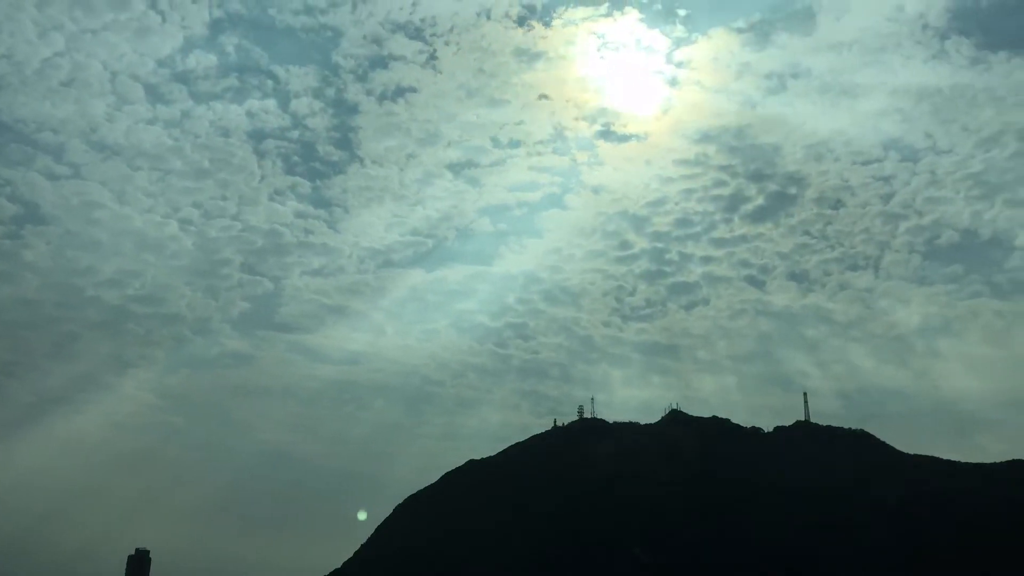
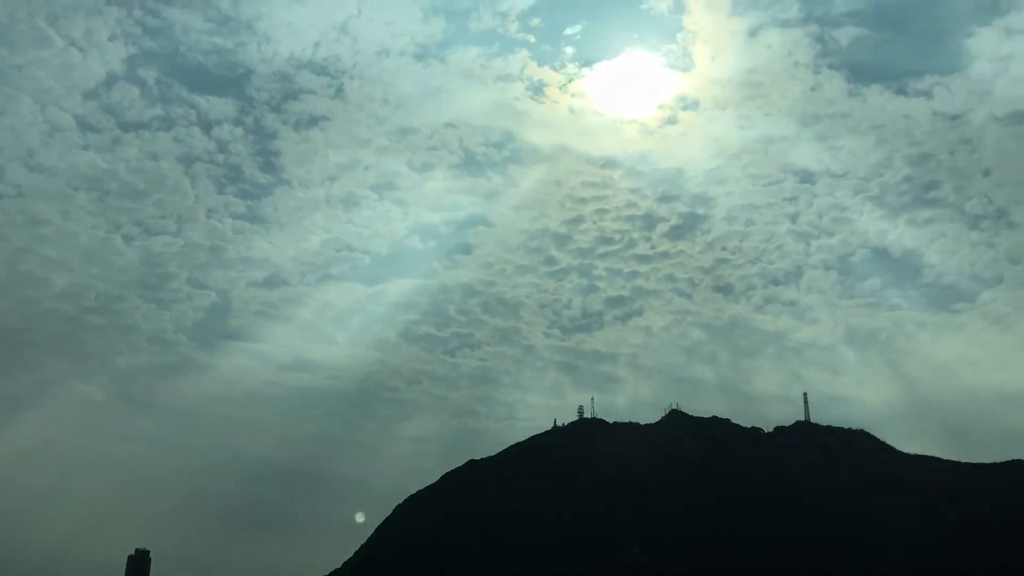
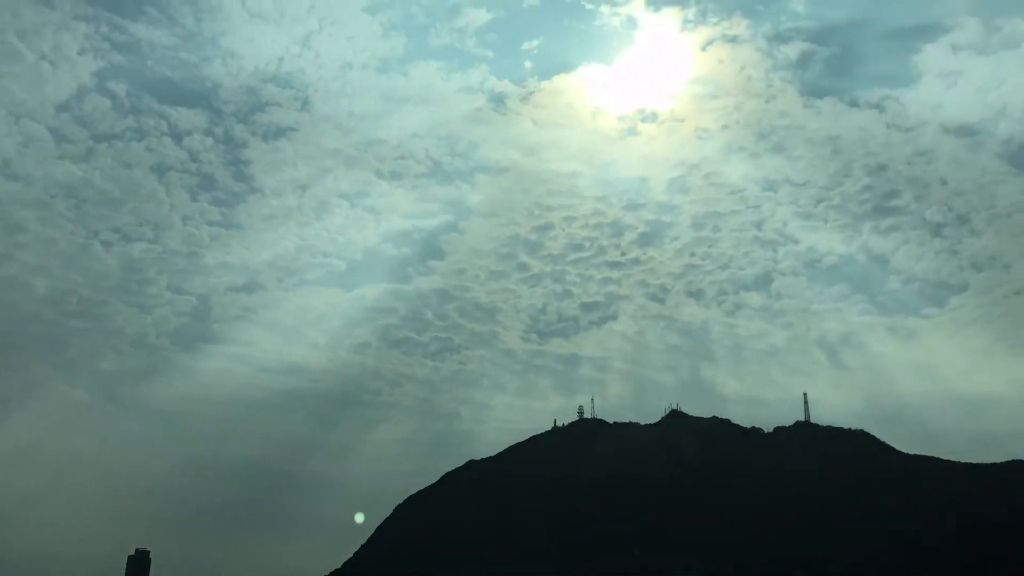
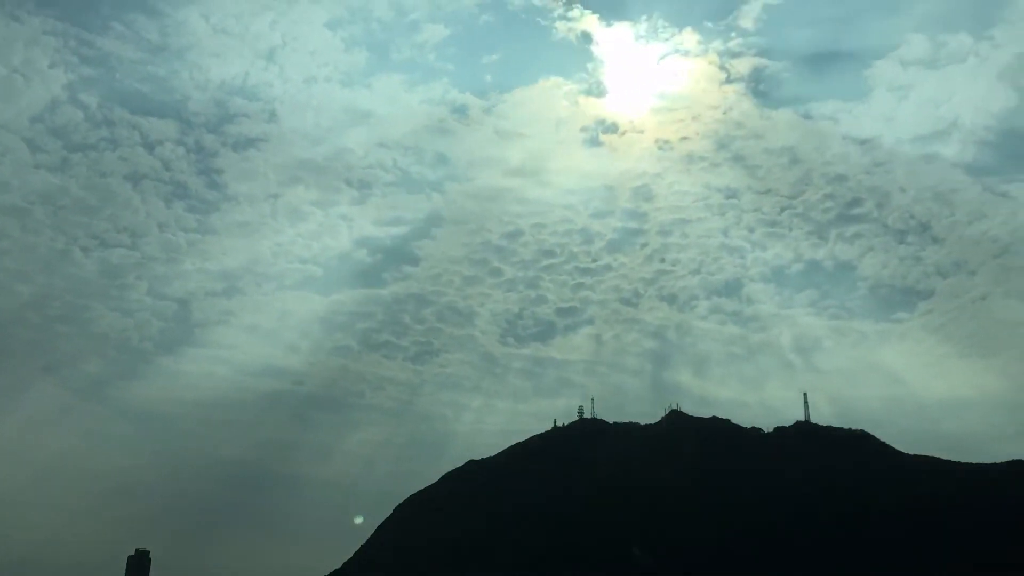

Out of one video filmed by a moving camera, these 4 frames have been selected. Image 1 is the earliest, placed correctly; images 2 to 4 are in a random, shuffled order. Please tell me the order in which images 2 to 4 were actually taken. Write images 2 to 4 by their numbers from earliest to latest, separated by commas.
2, 3, 4
